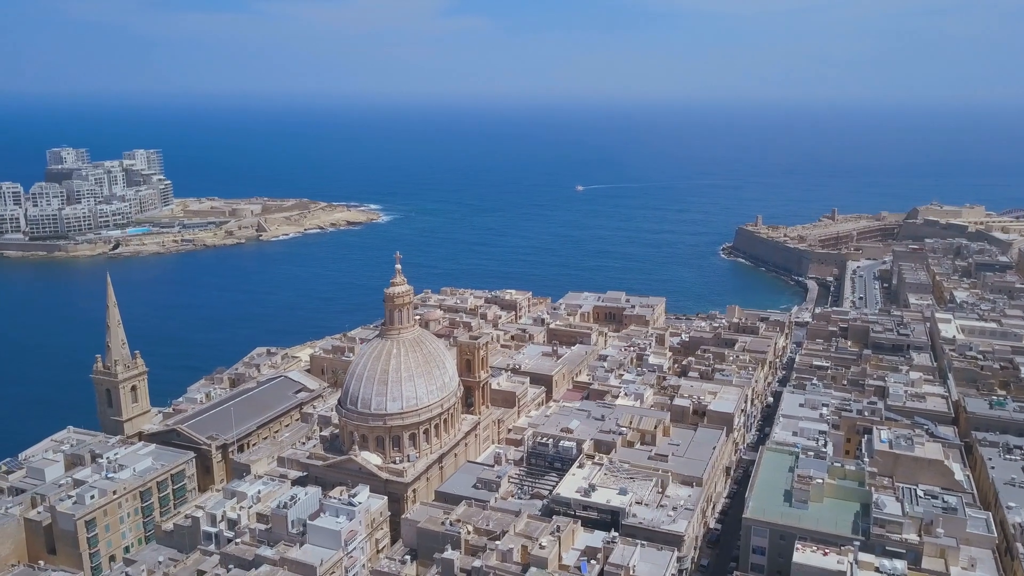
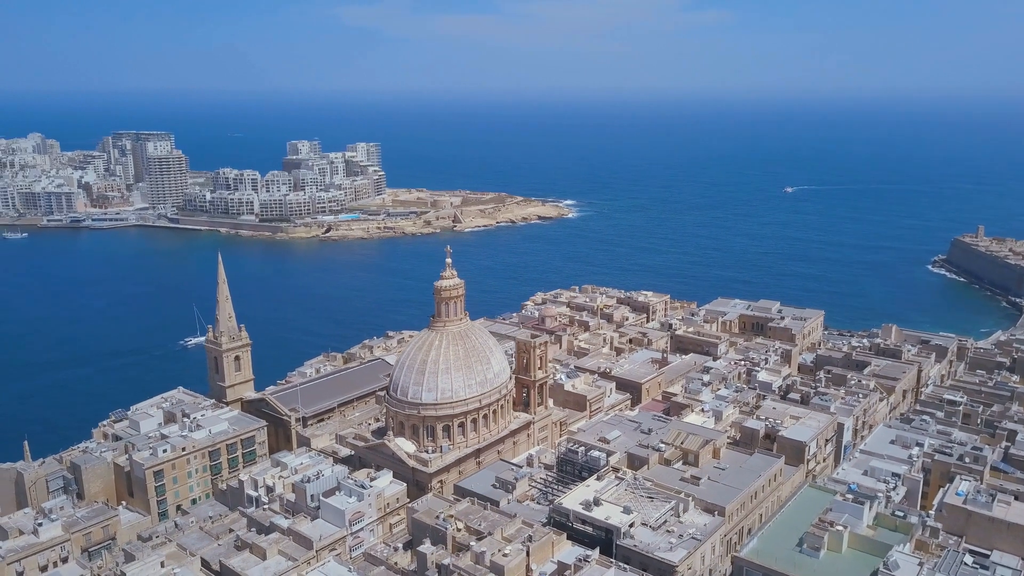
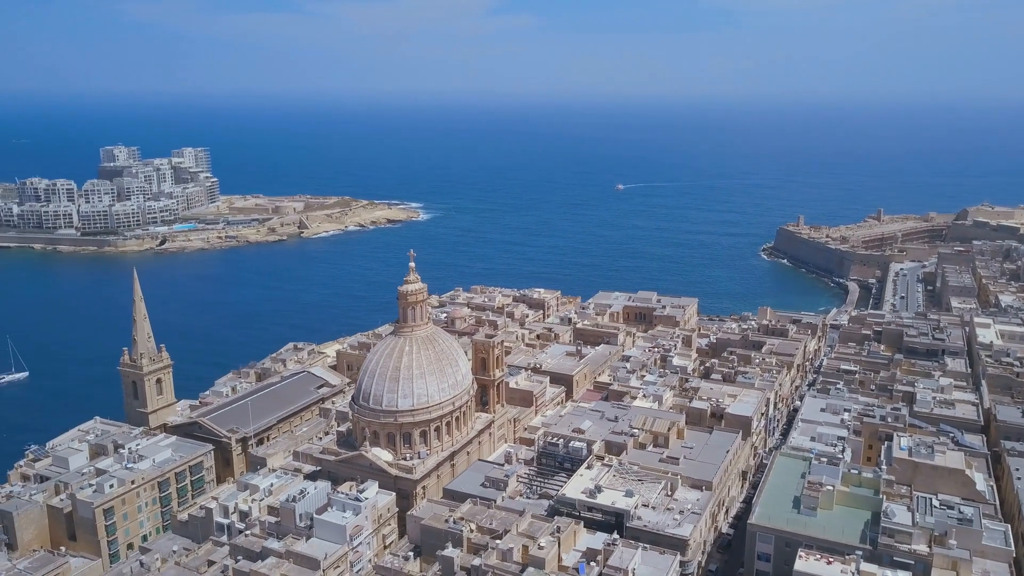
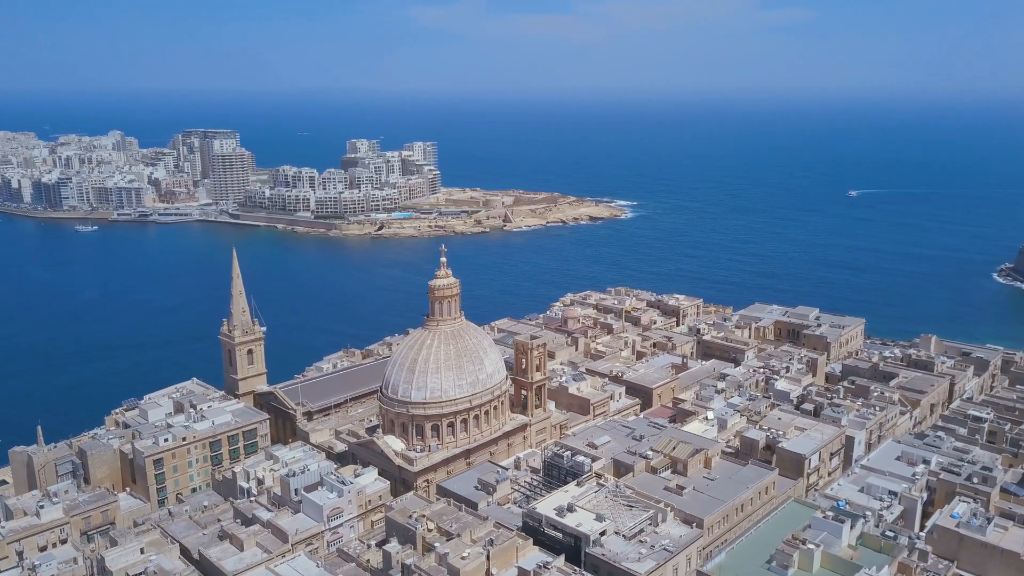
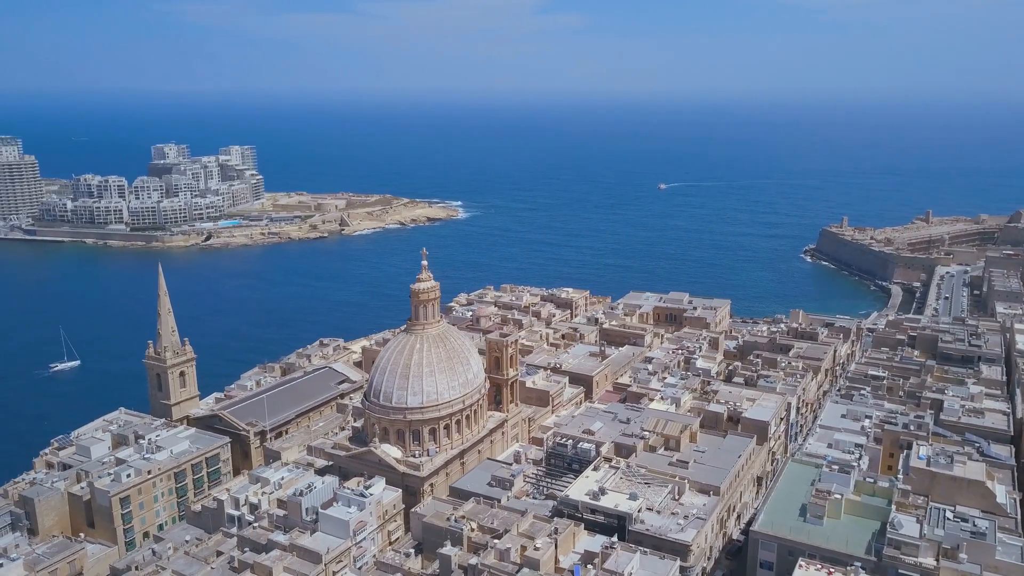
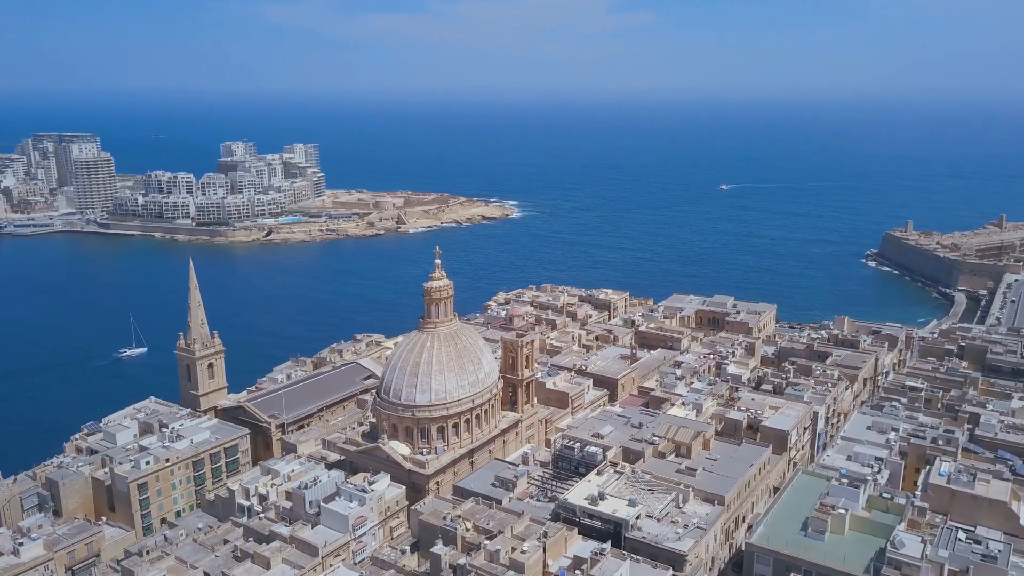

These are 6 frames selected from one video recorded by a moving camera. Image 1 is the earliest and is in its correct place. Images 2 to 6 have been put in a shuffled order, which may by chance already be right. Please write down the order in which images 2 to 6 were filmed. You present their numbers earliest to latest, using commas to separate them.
3, 5, 6, 2, 4
